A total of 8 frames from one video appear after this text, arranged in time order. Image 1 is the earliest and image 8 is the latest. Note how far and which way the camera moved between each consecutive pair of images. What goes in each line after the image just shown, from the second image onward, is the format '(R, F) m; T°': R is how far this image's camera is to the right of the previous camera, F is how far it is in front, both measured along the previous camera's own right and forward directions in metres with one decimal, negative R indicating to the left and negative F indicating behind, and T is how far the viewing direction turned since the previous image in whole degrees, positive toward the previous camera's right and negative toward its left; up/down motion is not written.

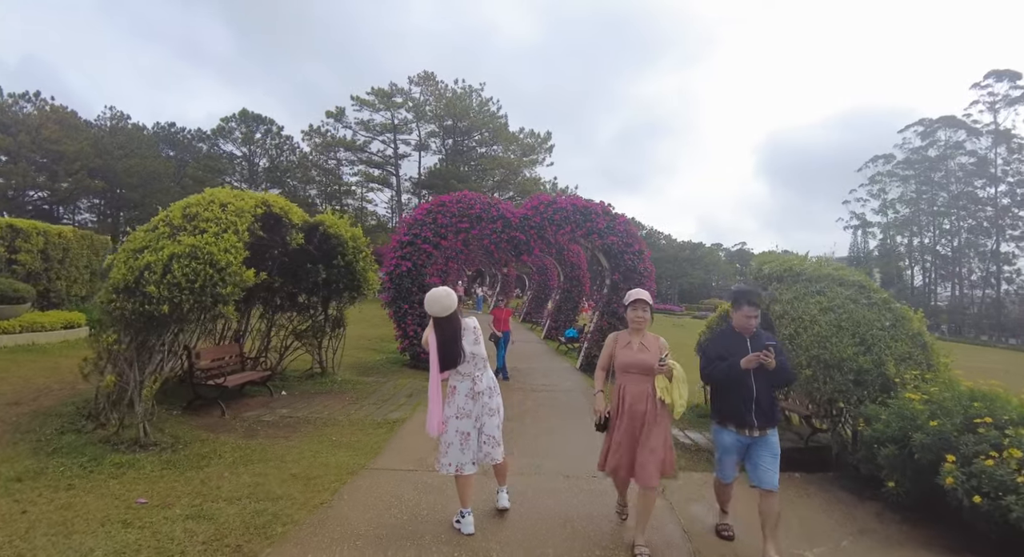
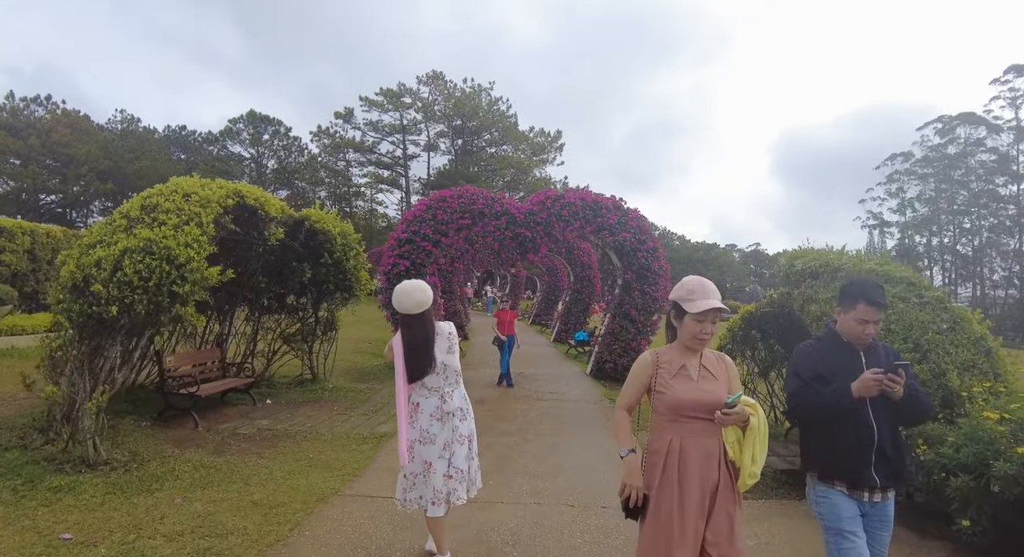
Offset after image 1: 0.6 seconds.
(+0.1, +0.6) m; -1°
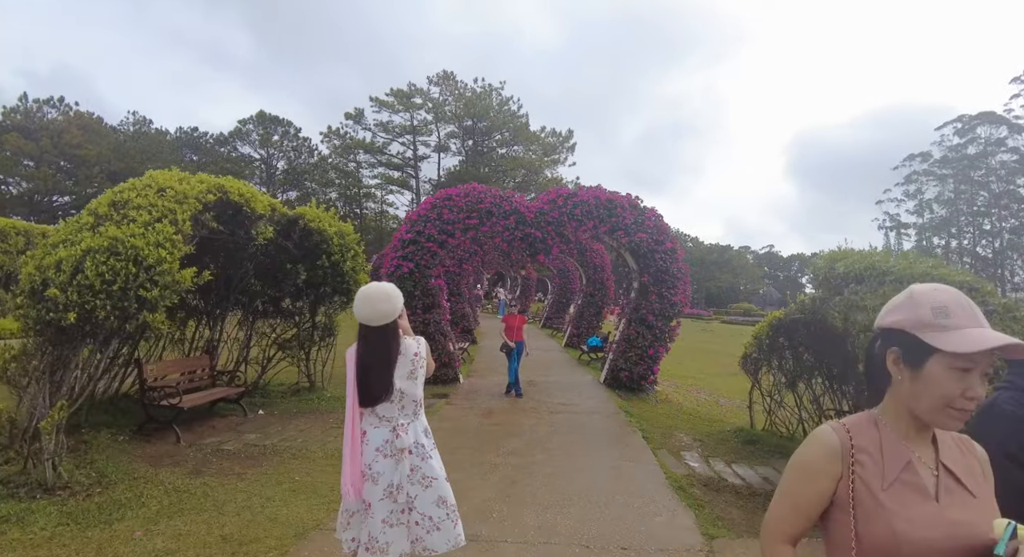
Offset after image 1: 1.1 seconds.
(0.0, +0.5) m; -1°
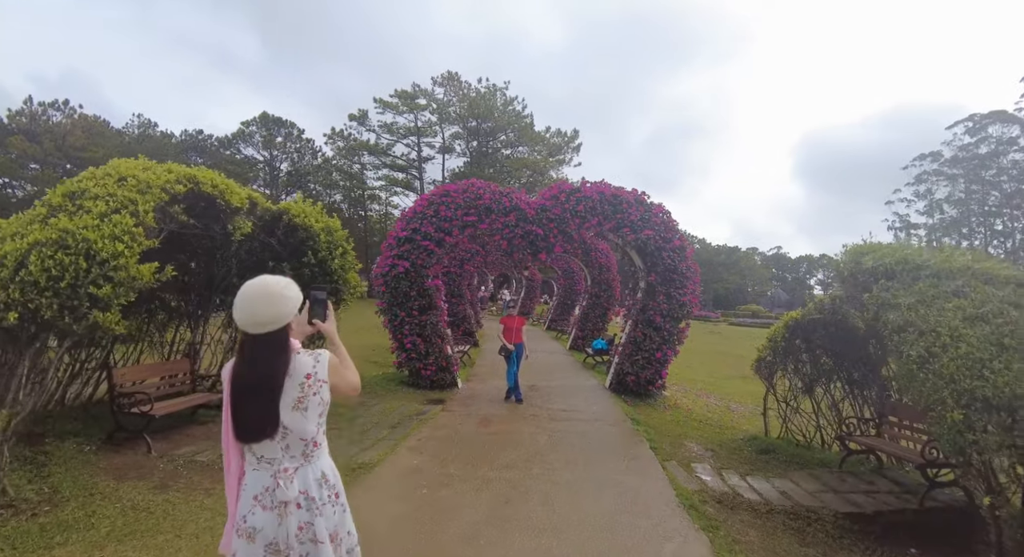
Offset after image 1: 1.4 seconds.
(+0.1, +0.4) m; -1°
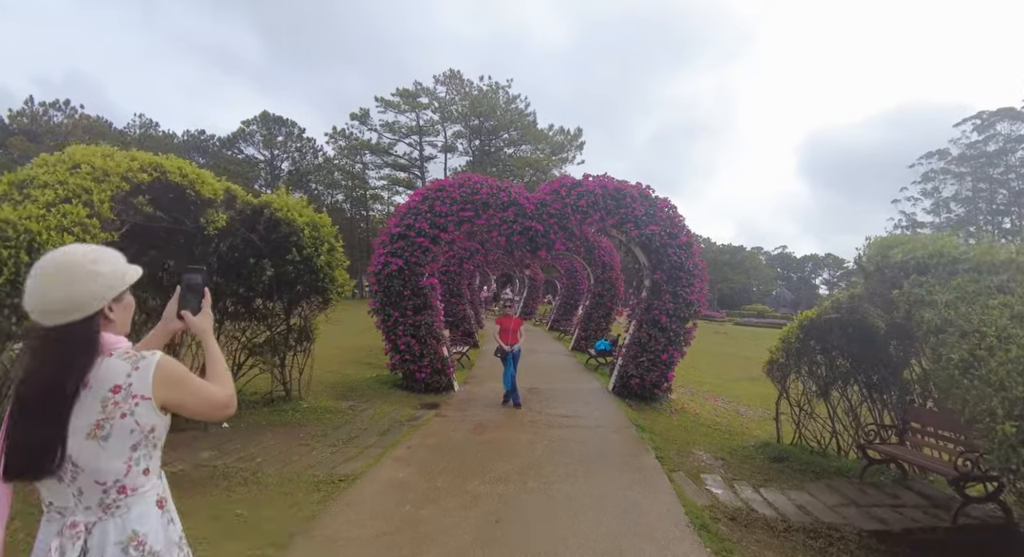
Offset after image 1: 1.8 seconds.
(+0.1, +0.4) m; 0°
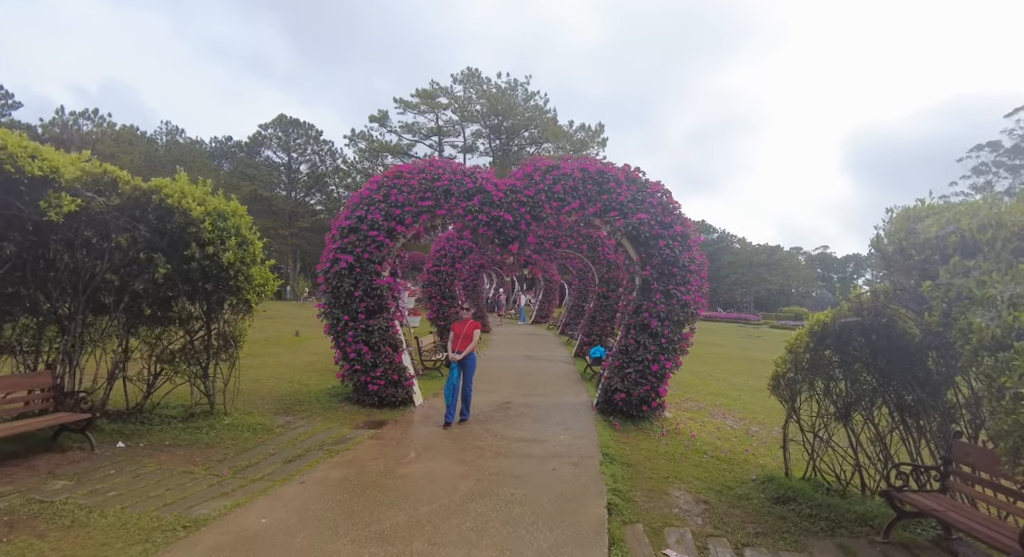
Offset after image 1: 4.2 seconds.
(+1.0, +1.0) m; -4°
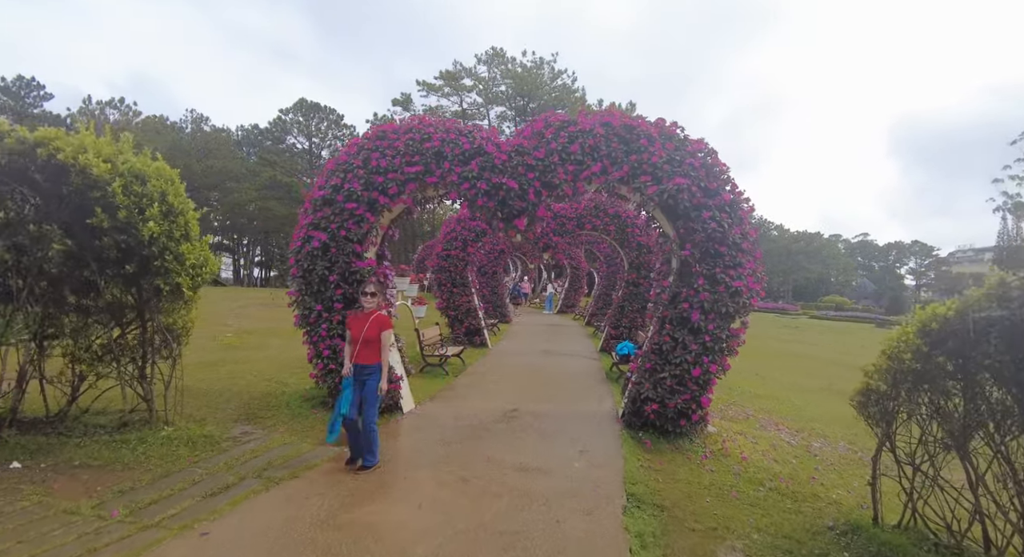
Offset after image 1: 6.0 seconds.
(+0.3, +1.2) m; -4°
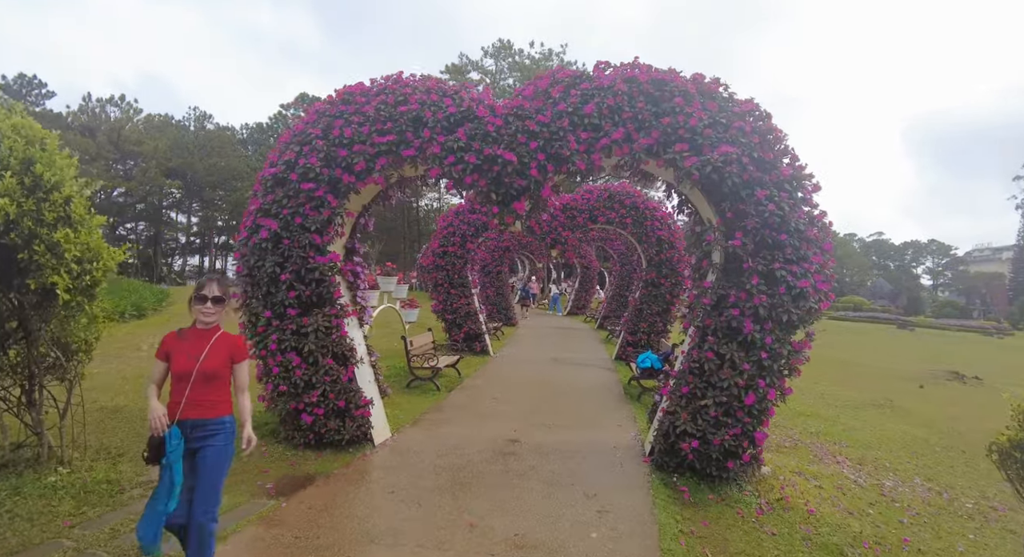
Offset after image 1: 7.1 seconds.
(+0.1, +1.2) m; -1°
